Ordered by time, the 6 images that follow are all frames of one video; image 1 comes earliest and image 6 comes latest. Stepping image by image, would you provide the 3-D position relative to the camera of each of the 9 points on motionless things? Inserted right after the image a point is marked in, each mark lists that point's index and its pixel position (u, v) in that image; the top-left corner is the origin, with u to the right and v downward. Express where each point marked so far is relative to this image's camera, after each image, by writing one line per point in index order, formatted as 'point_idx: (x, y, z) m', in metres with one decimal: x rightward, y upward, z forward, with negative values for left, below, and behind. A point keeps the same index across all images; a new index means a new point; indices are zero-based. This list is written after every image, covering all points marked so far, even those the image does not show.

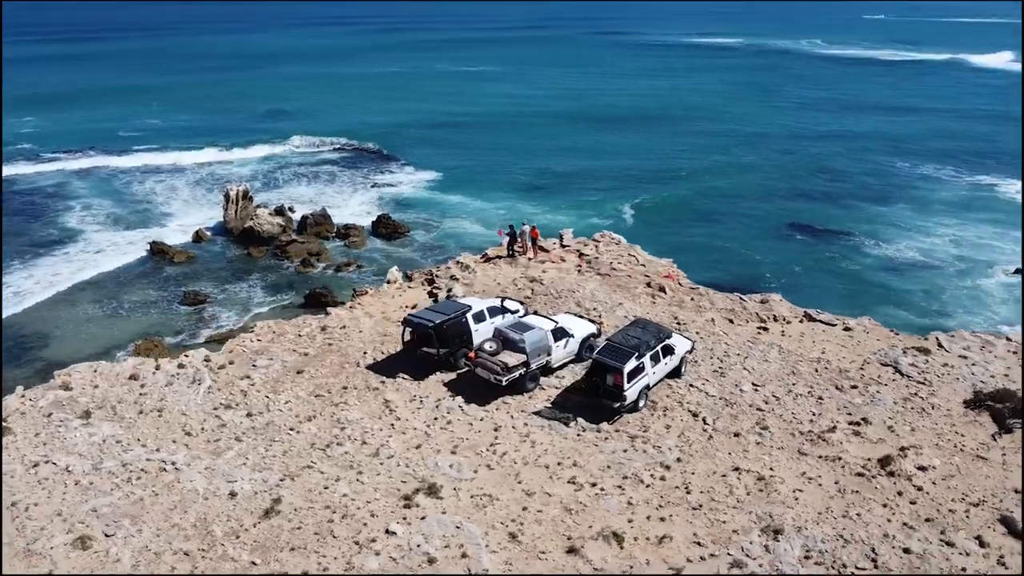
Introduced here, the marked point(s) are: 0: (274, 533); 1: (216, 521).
0: (-2.8, -2.9, +9.6) m
1: (-3.5, -2.8, +9.8) m
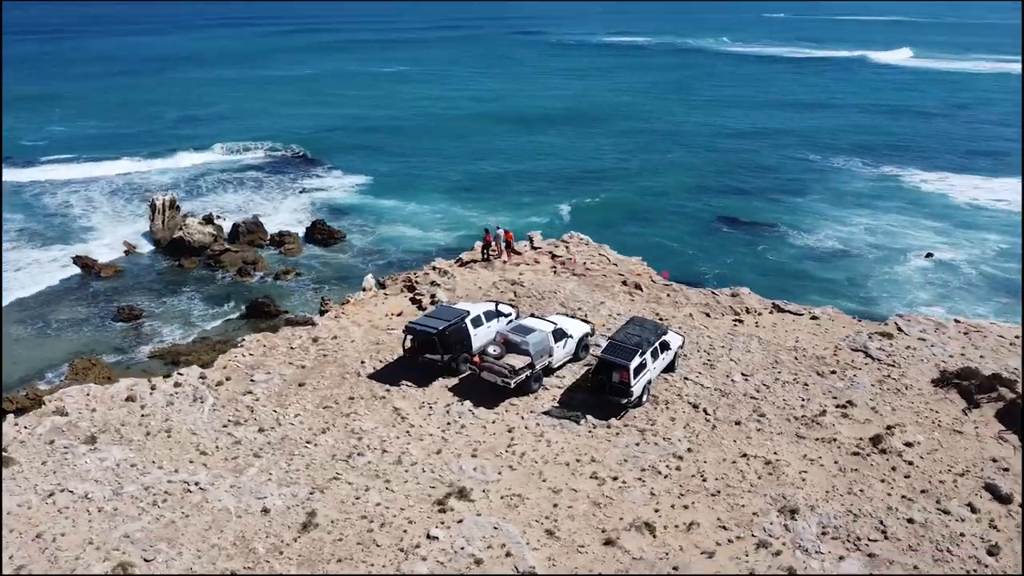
0: (-2.3, -3.1, +9.7) m
1: (-3.1, -3.0, +9.7) m
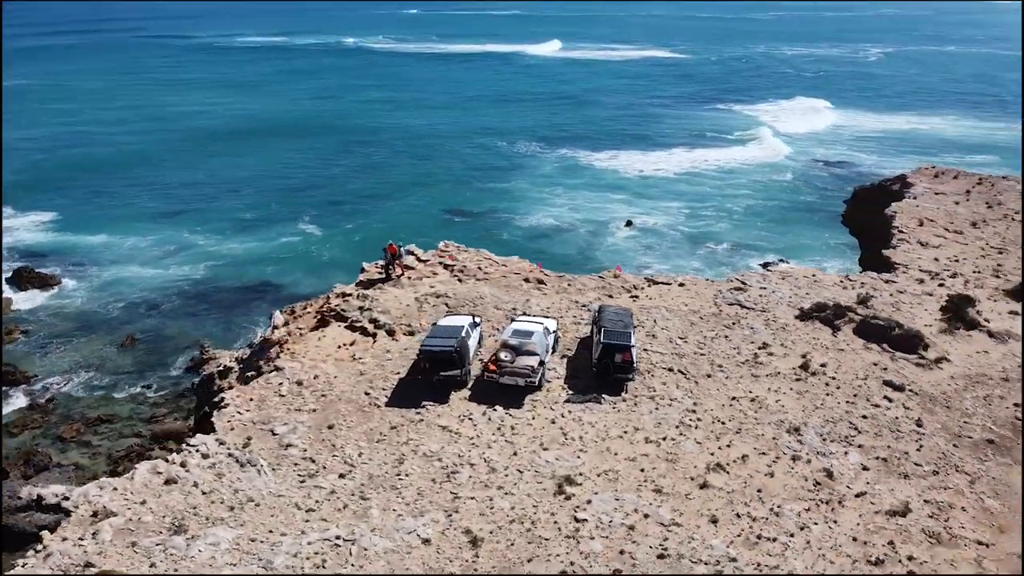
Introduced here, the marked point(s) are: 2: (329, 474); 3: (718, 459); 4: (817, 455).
0: (-0.2, -3.5, +10.5) m
1: (-0.9, -3.5, +10.3) m
2: (-2.7, -2.8, +12.1) m
3: (+3.3, -2.8, +13.0) m
4: (+5.0, -2.8, +13.2) m
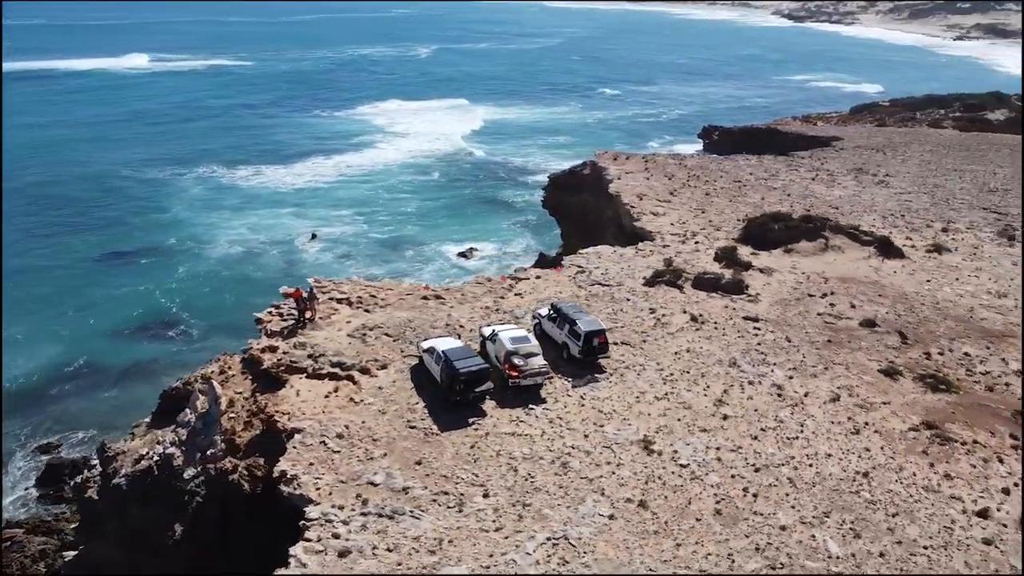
0: (+2.5, -3.5, +13.0) m
1: (+2.0, -3.7, +12.4) m
2: (-0.6, -3.4, +13.1) m
3: (+4.1, -2.3, +16.7) m
4: (+5.5, -2.0, +17.8) m
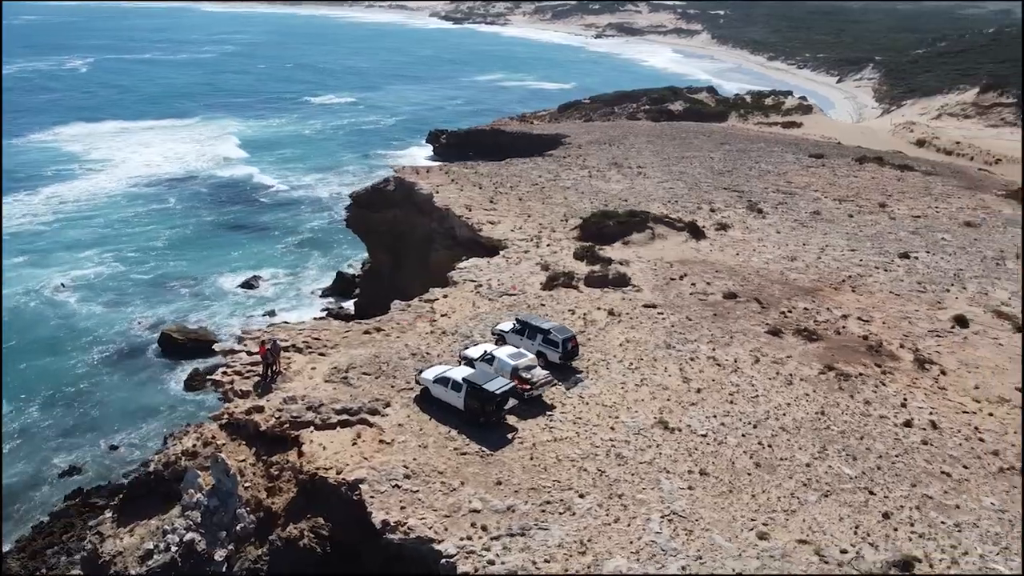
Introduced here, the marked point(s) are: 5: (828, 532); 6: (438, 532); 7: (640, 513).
0: (+4.0, -3.5, +15.6) m
1: (+3.8, -3.7, +14.9) m
2: (+1.1, -3.8, +14.5) m
3: (+4.0, -2.2, +19.7) m
4: (+4.8, -1.7, +21.1) m
5: (+5.4, -4.2, +13.8) m
6: (-1.3, -4.1, +13.7) m
7: (+2.1, -4.0, +14.1) m
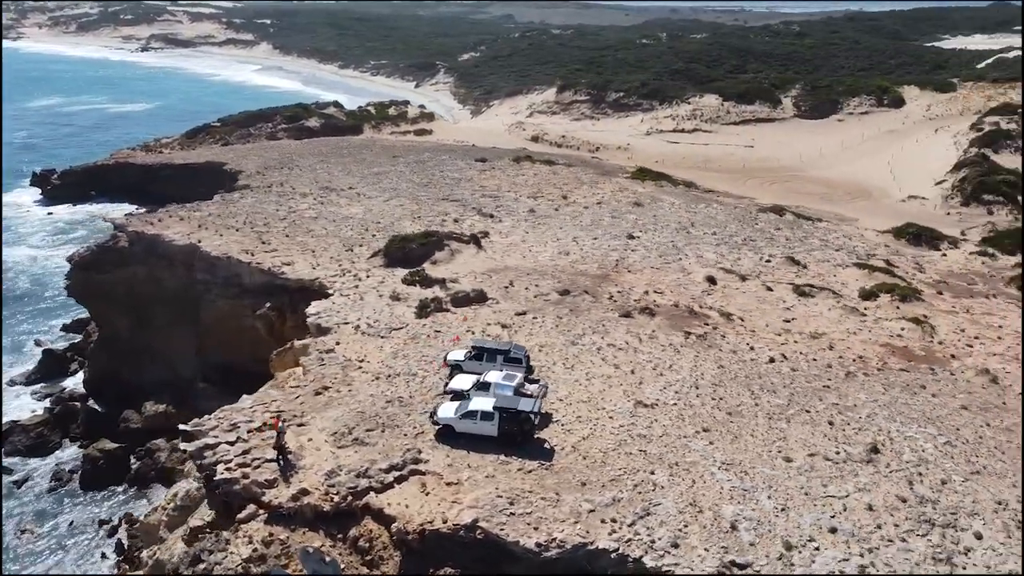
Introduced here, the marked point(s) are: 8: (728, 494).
0: (+4.9, -3.4, +19.8) m
1: (+5.1, -3.6, +19.1) m
2: (+3.0, -4.1, +17.5) m
3: (+2.7, -2.3, +23.3) m
4: (+2.6, -1.8, +25.0) m
5: (+7.2, -3.7, +19.0) m
6: (+1.4, -4.8, +15.6) m
7: (+4.1, -4.1, +17.6) m
8: (+4.5, -4.4, +16.8) m
